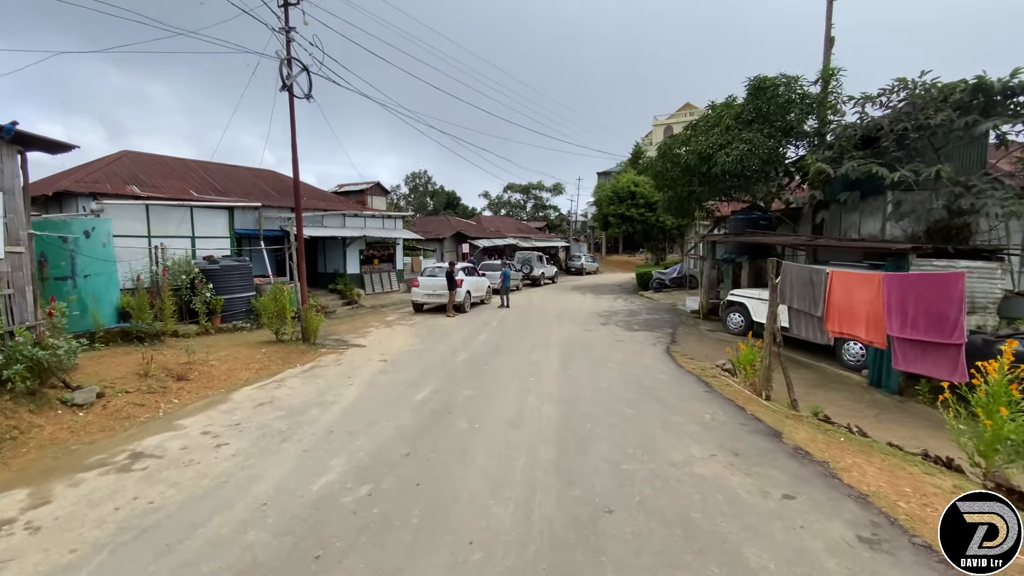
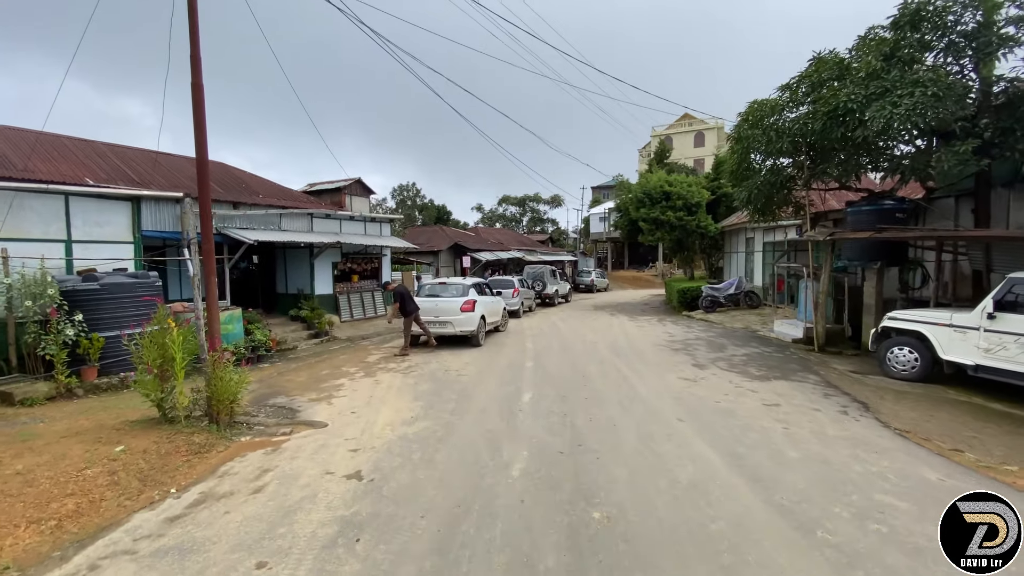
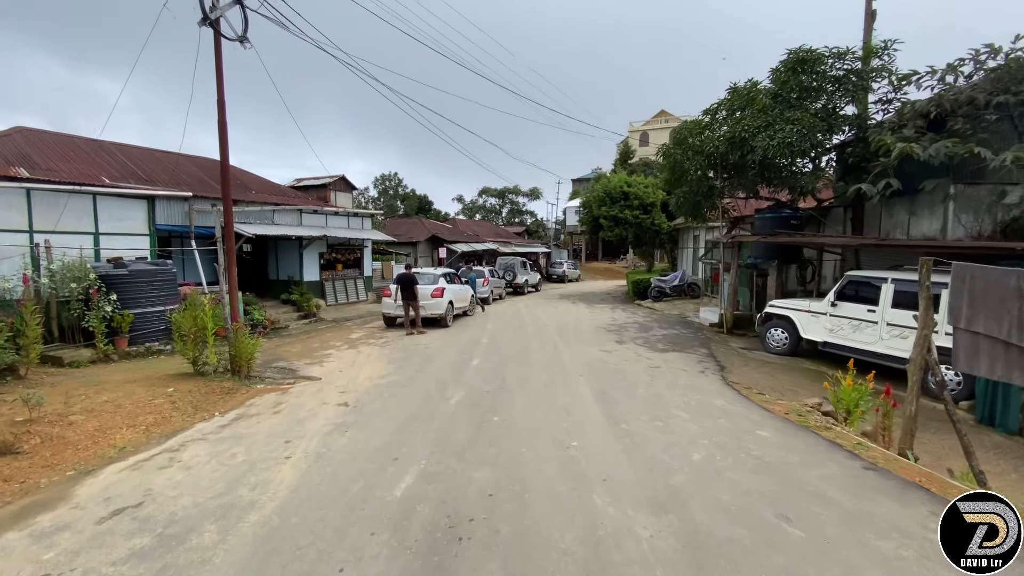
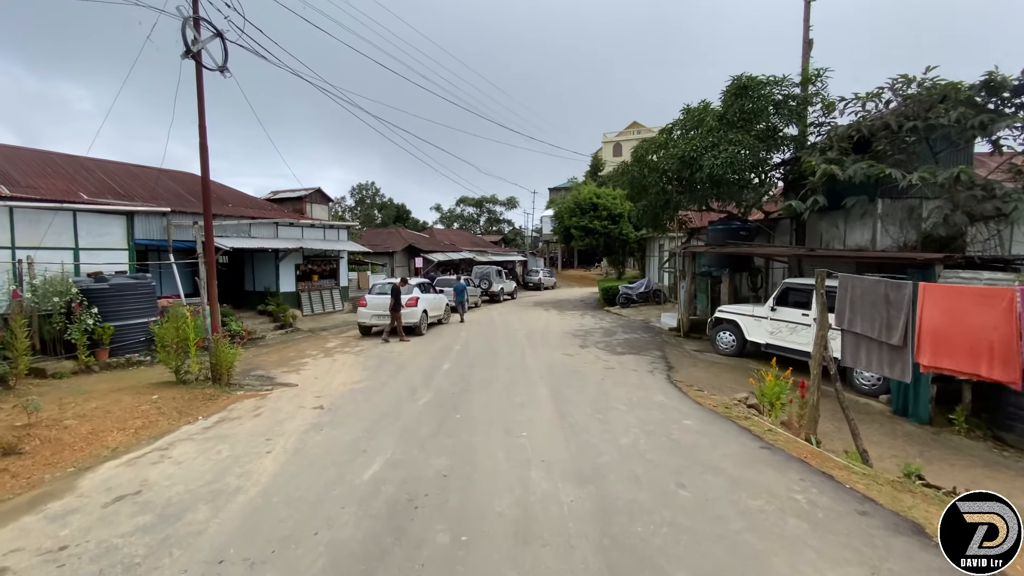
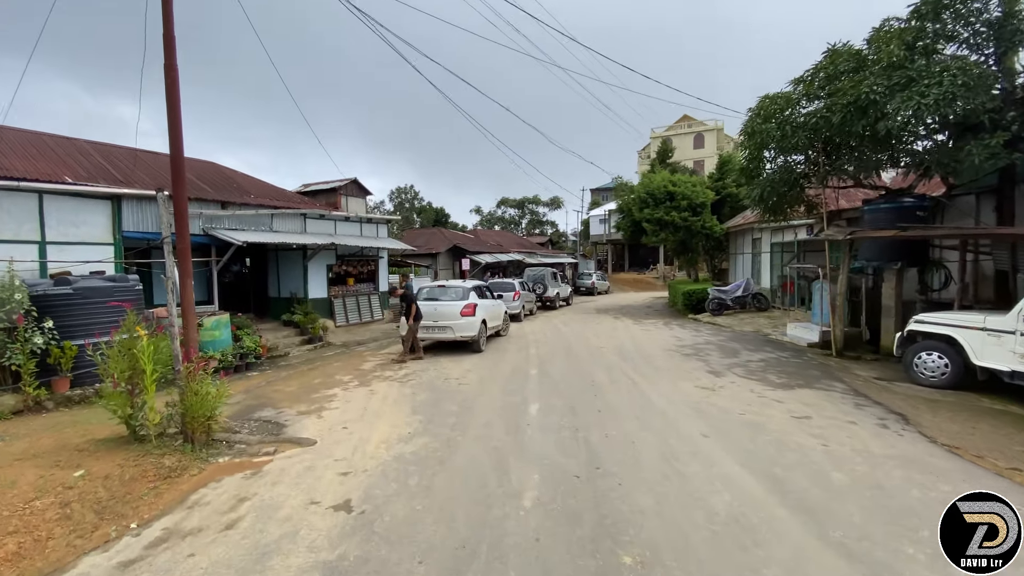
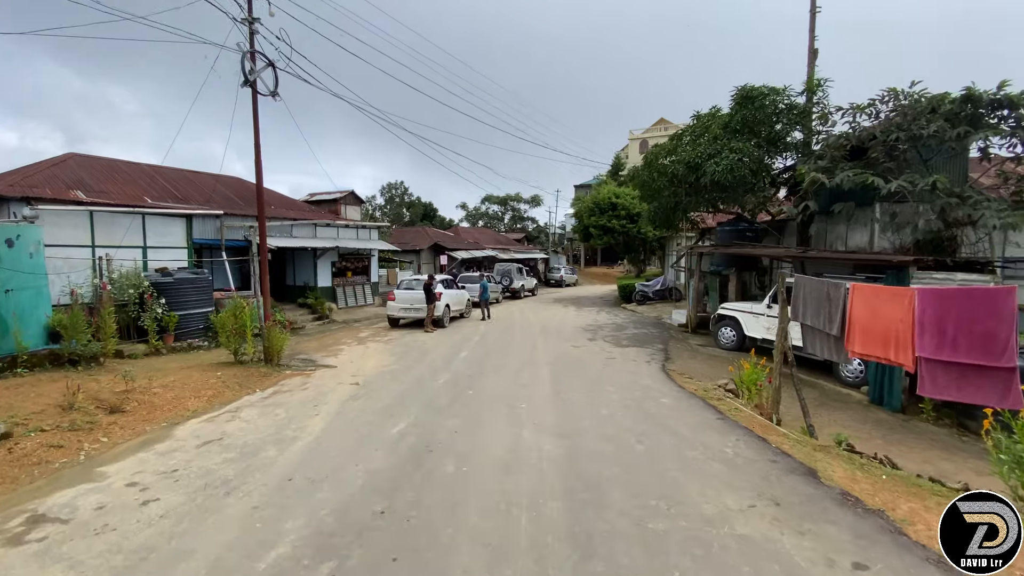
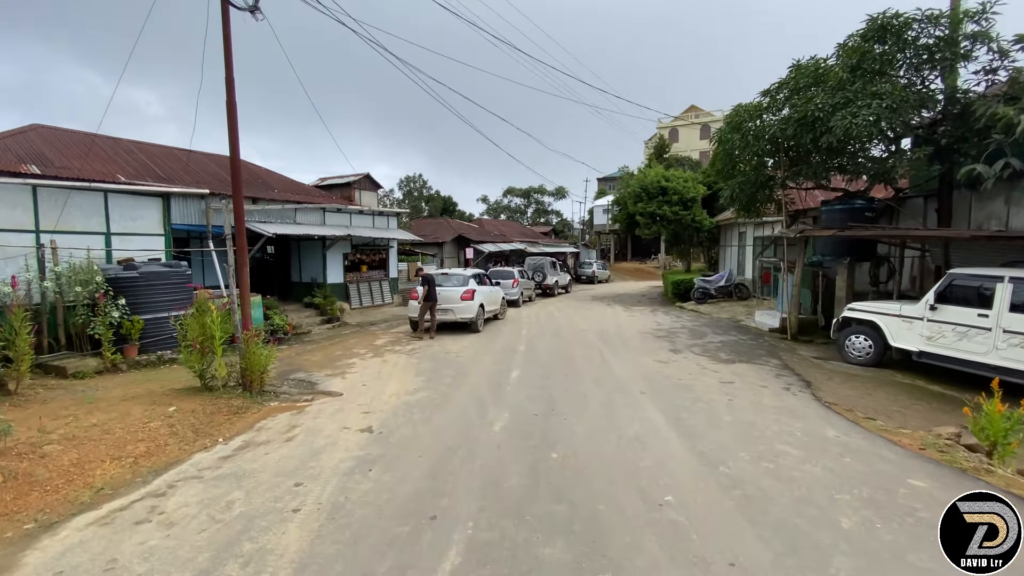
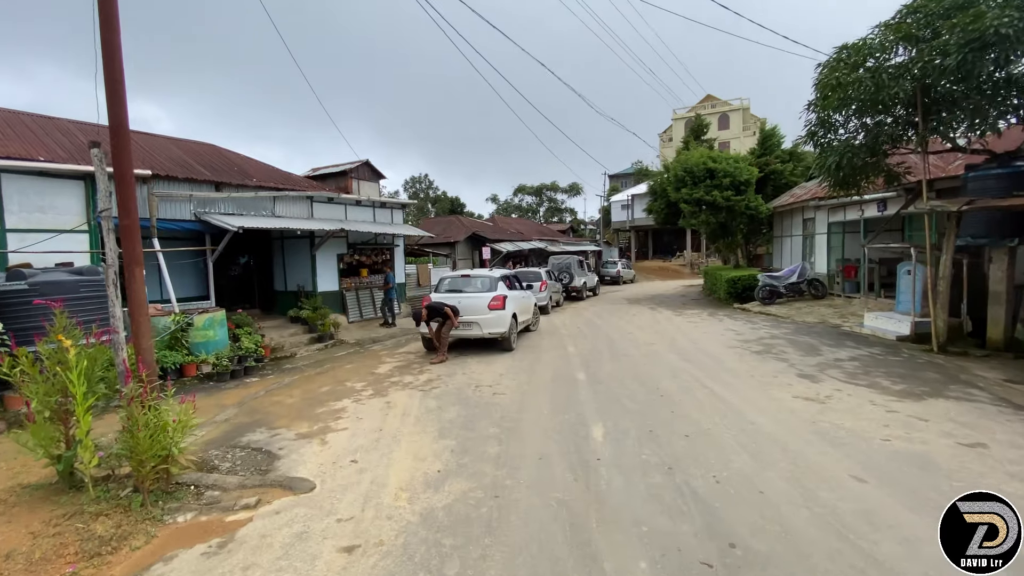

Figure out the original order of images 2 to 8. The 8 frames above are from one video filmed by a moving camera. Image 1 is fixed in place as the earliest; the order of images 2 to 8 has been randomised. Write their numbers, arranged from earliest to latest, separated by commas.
6, 4, 3, 7, 2, 5, 8
